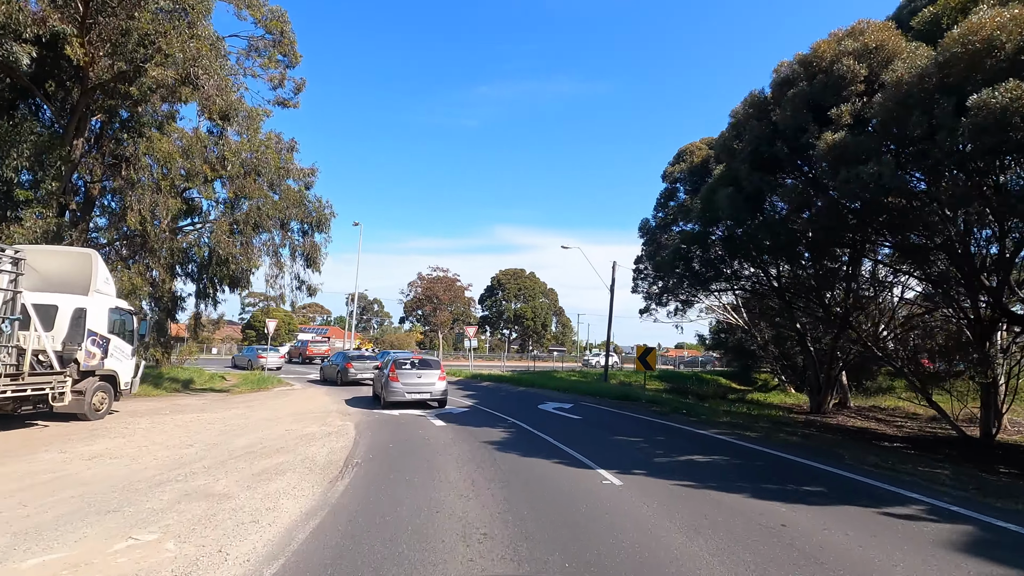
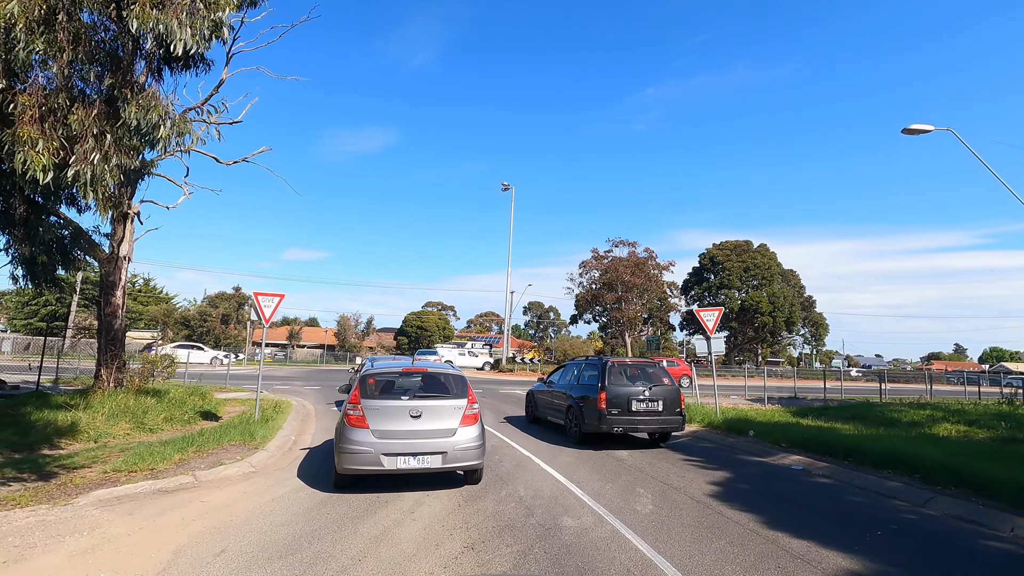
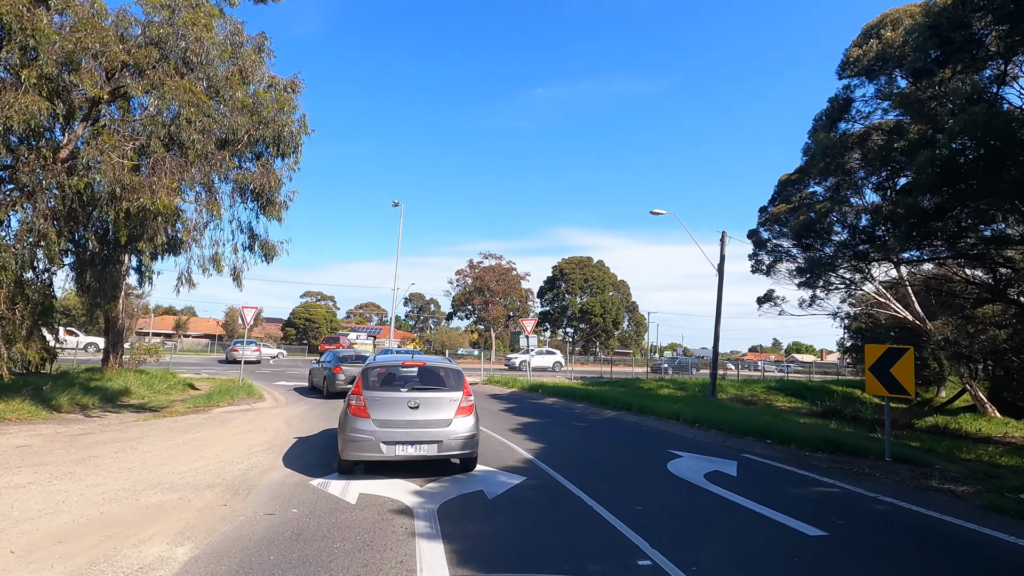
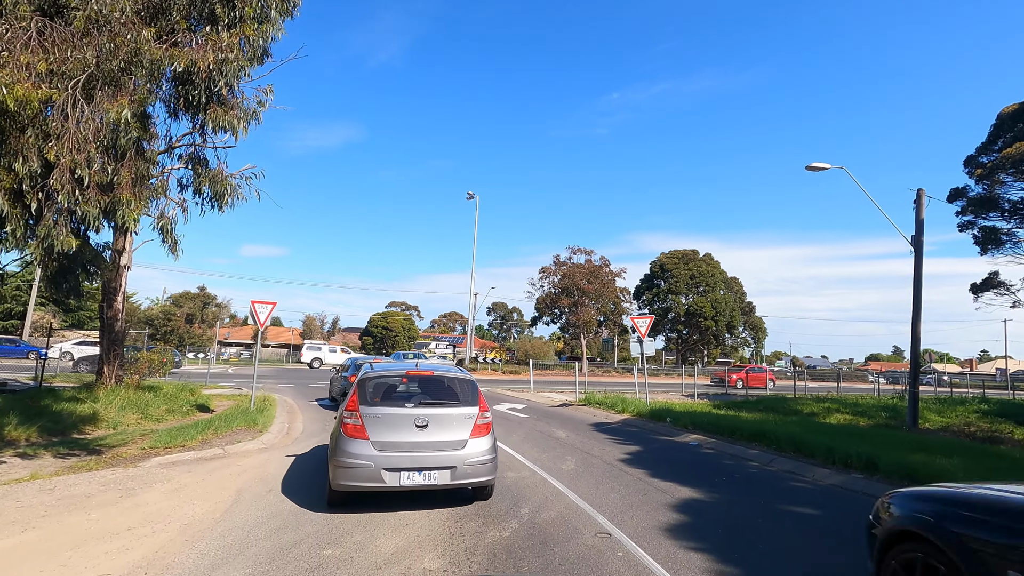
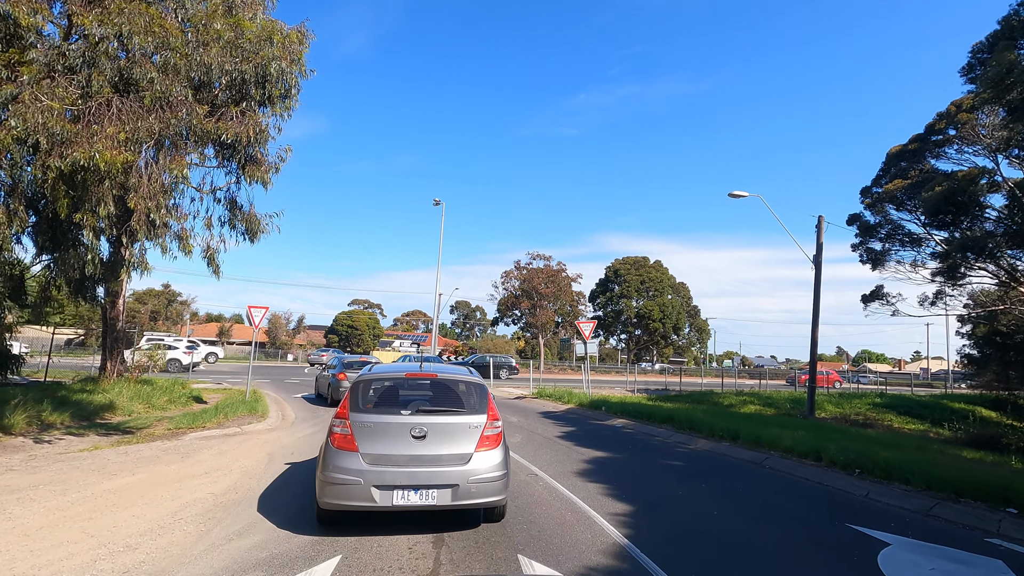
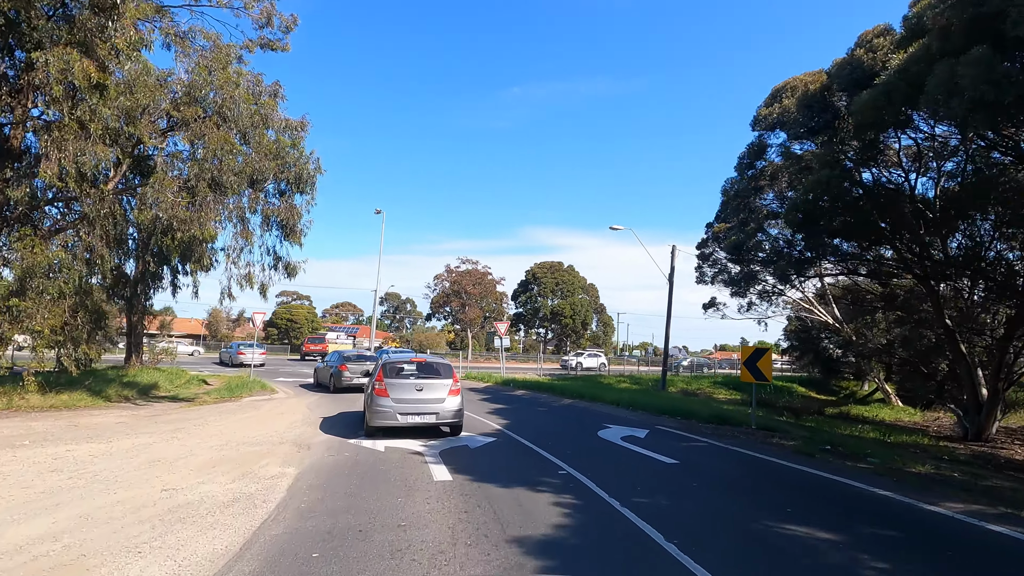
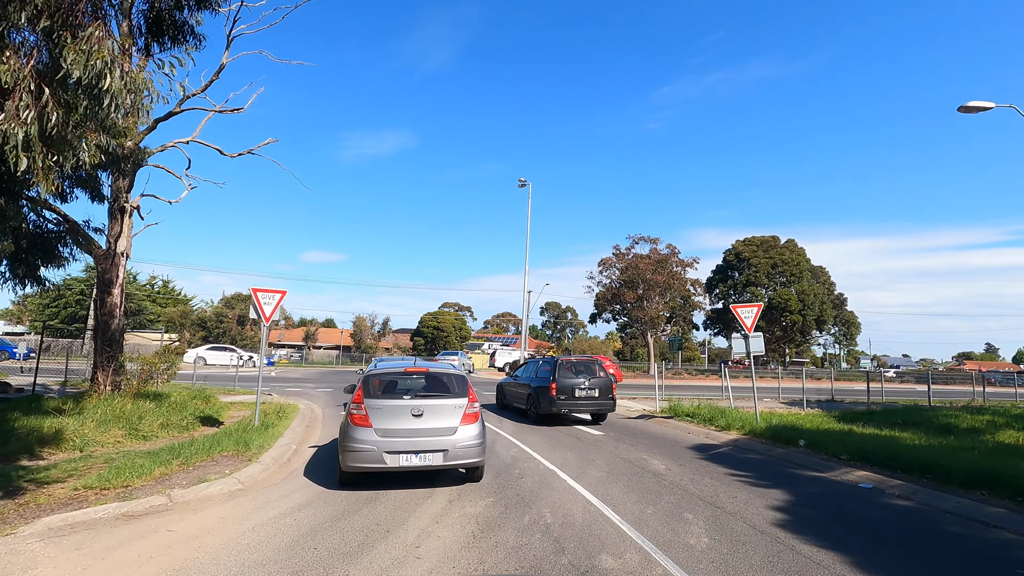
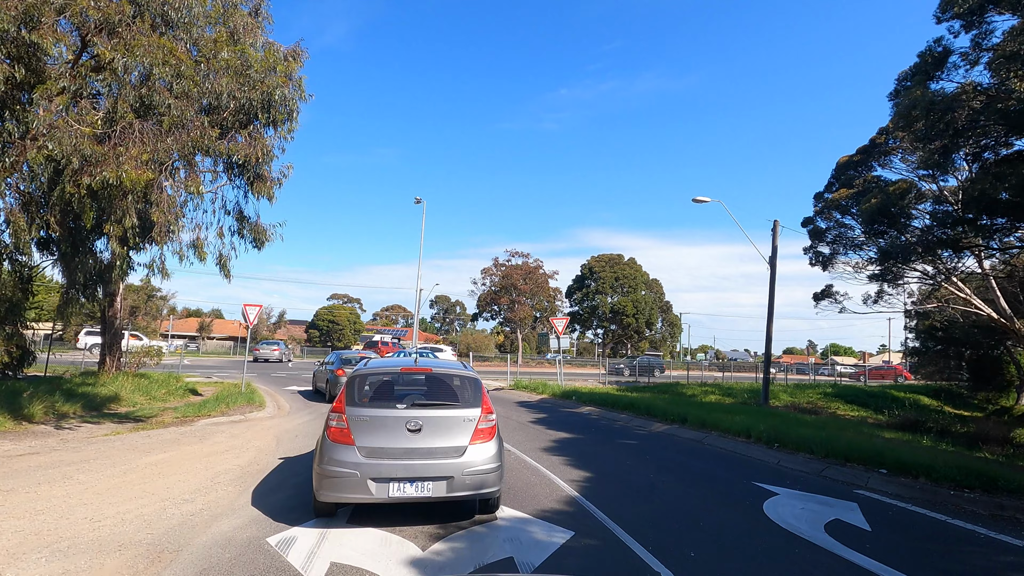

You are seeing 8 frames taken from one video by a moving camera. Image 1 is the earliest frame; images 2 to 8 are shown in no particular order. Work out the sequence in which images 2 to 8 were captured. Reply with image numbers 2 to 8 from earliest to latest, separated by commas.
6, 3, 8, 5, 4, 2, 7
